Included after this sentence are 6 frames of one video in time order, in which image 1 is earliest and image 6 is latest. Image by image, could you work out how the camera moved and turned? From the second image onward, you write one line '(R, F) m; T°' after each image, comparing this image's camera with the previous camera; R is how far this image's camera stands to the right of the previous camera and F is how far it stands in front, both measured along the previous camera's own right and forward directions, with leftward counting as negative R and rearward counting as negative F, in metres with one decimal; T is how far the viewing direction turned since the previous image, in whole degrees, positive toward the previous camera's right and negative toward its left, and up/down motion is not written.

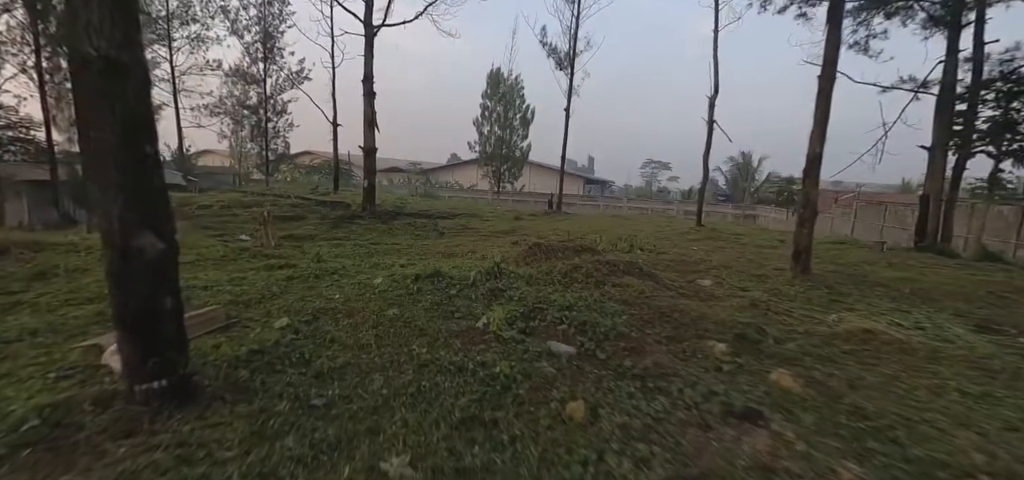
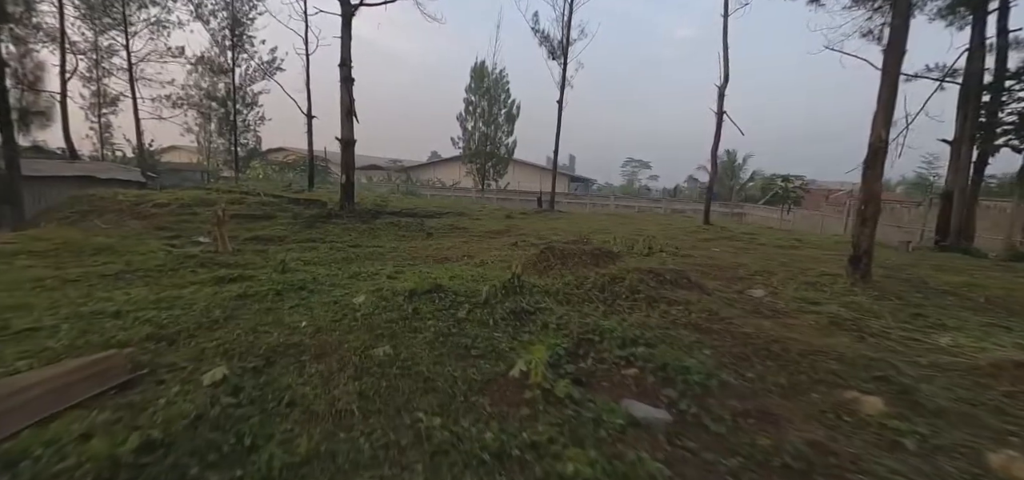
(-0.3, +0.8) m; +3°
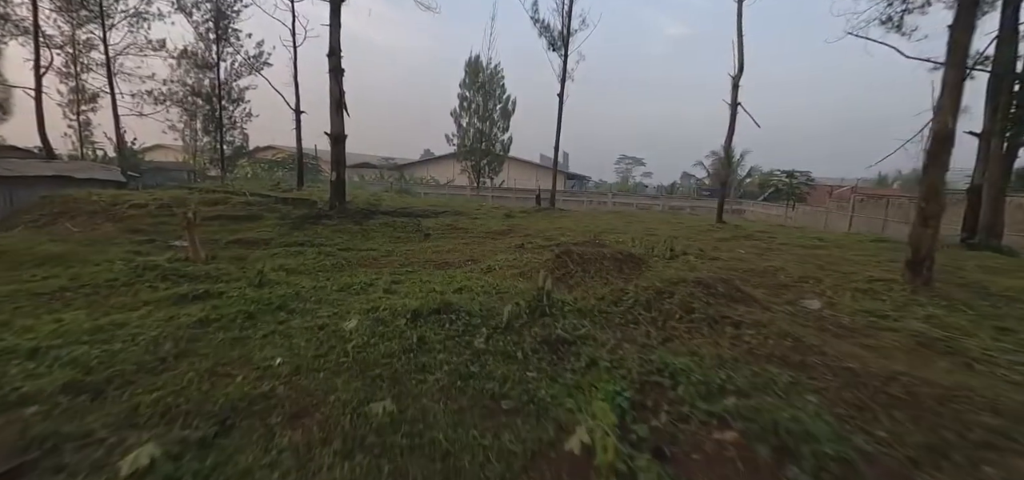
(-0.2, +0.5) m; +1°
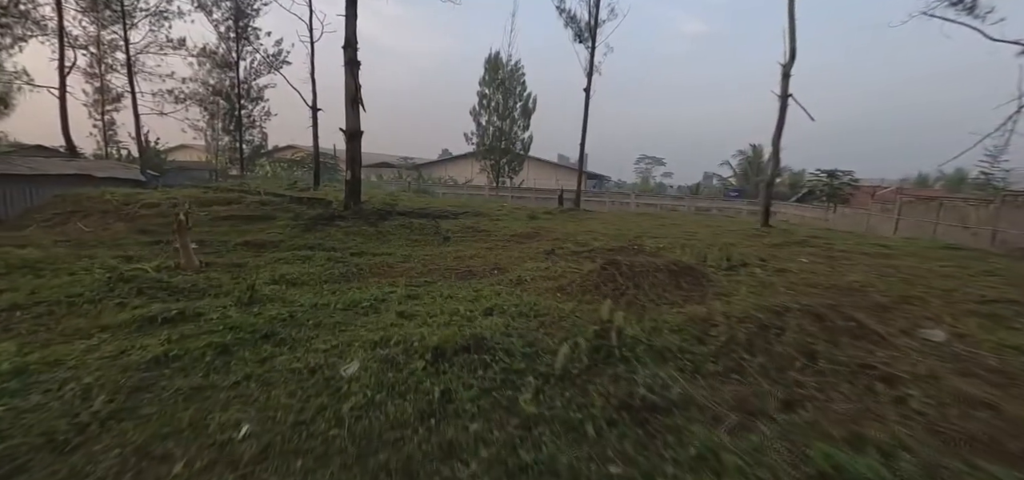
(-0.2, +0.6) m; -2°
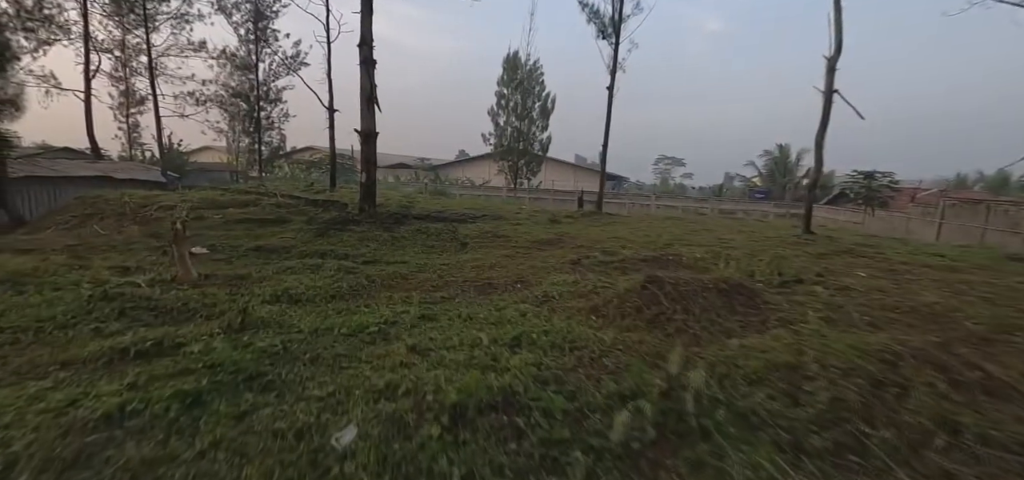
(-0.1, +0.4) m; -2°
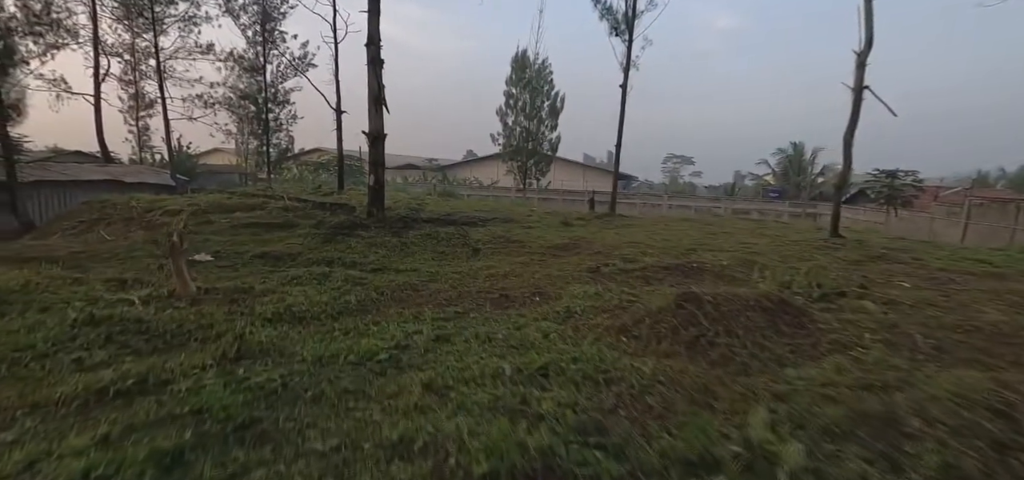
(-0.1, +0.2) m; -1°
